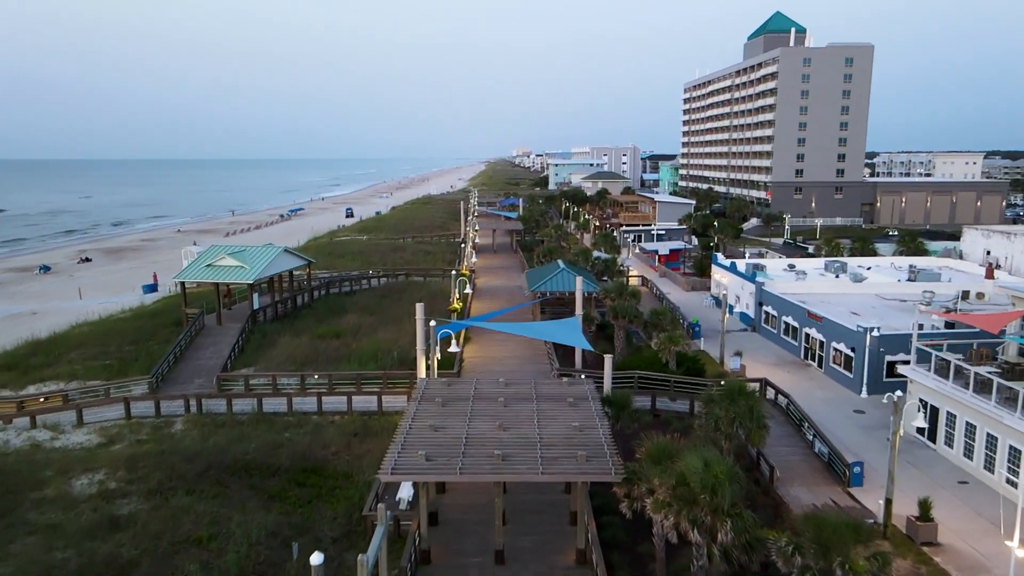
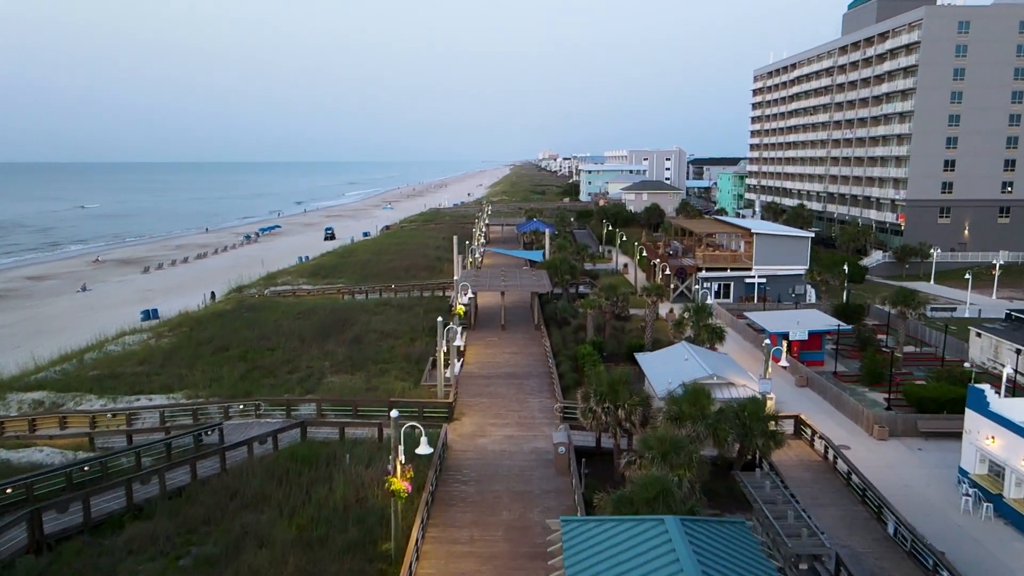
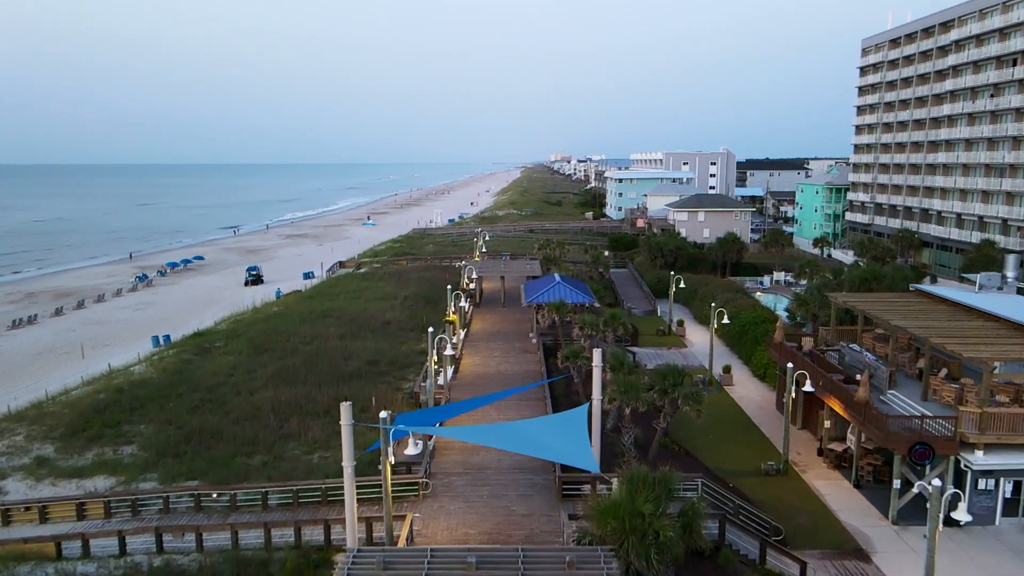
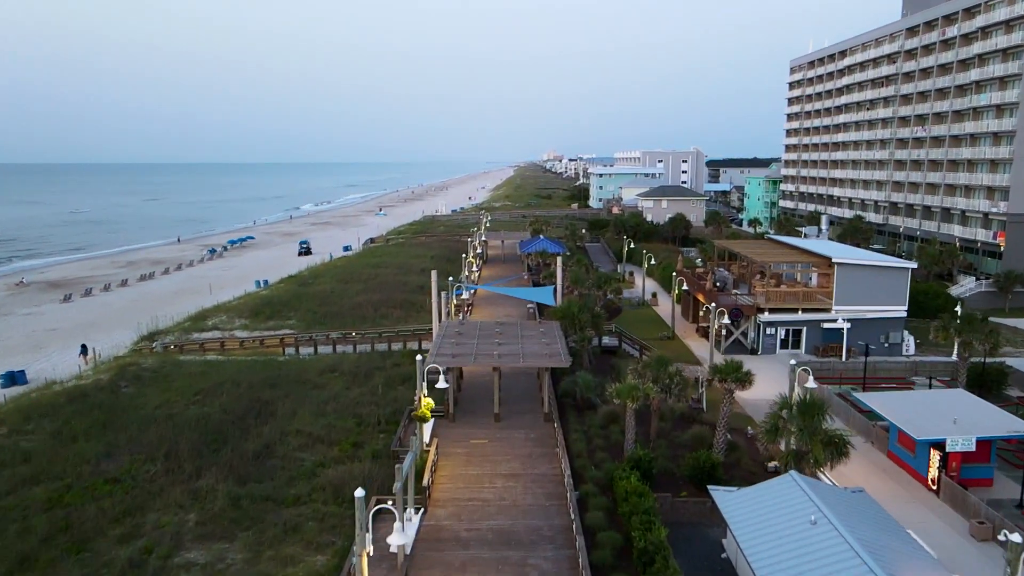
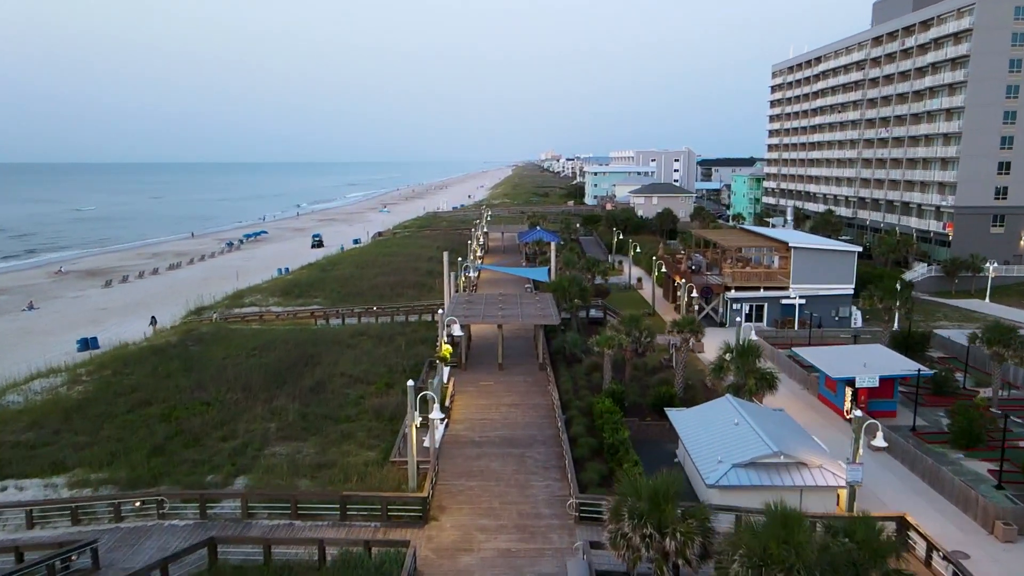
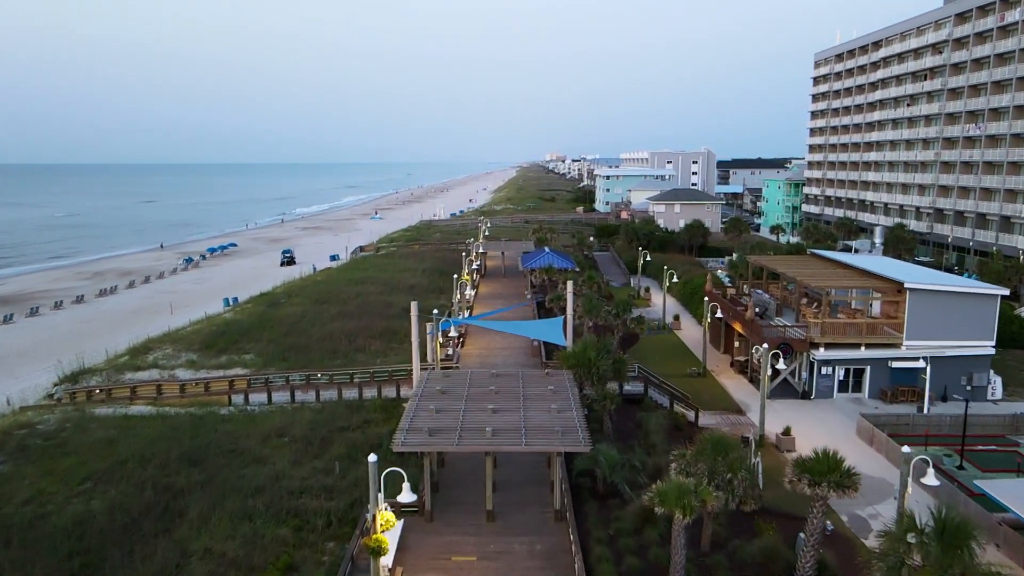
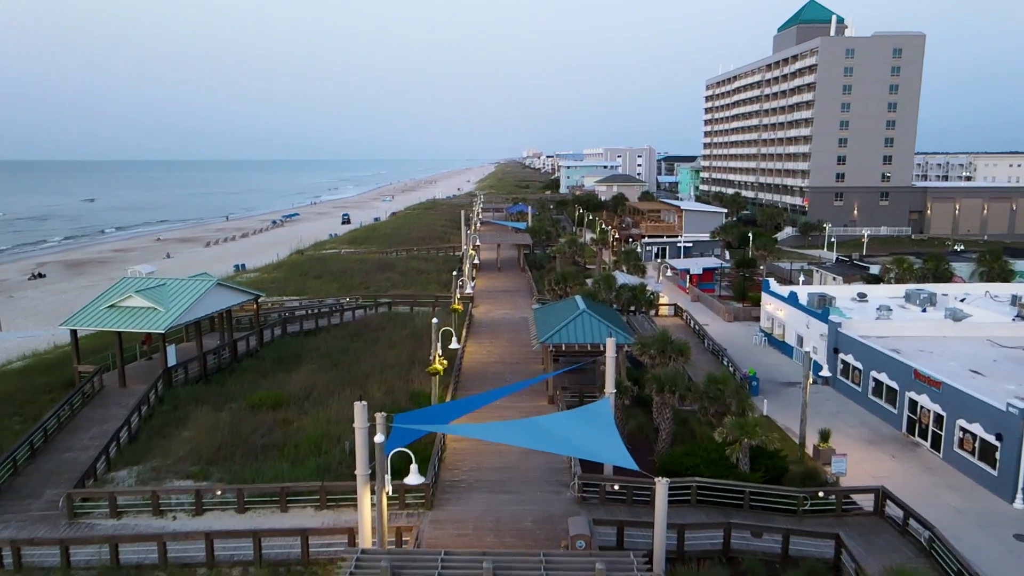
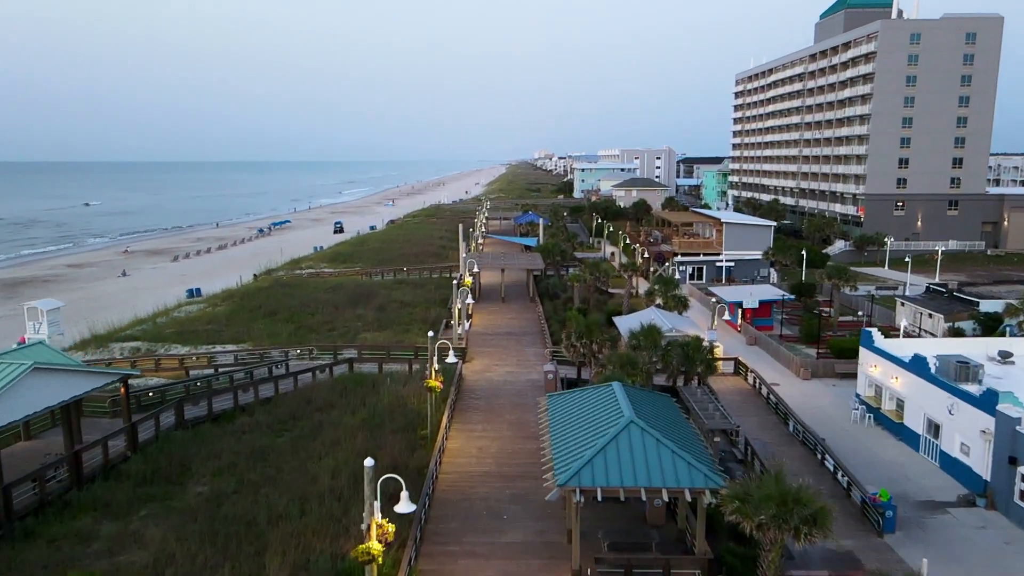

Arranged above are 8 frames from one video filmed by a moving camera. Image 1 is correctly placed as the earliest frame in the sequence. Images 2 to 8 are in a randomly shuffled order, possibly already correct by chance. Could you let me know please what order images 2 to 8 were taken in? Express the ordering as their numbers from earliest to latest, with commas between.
7, 8, 2, 5, 4, 6, 3
